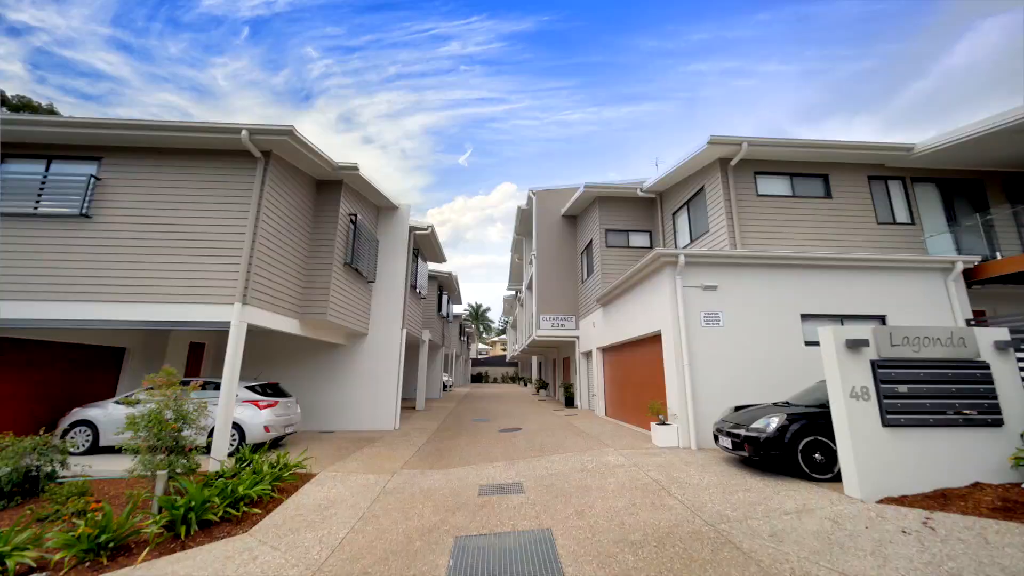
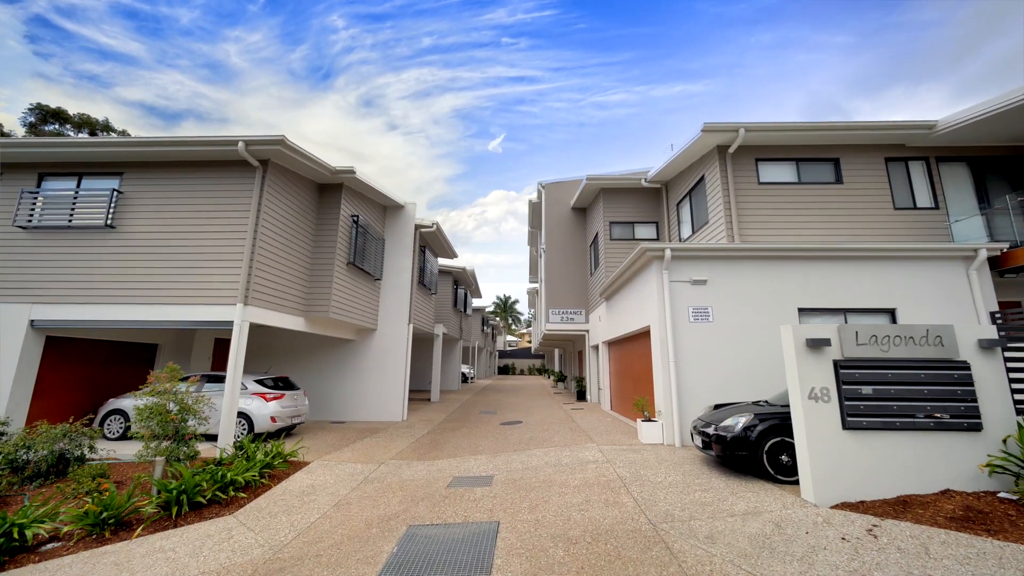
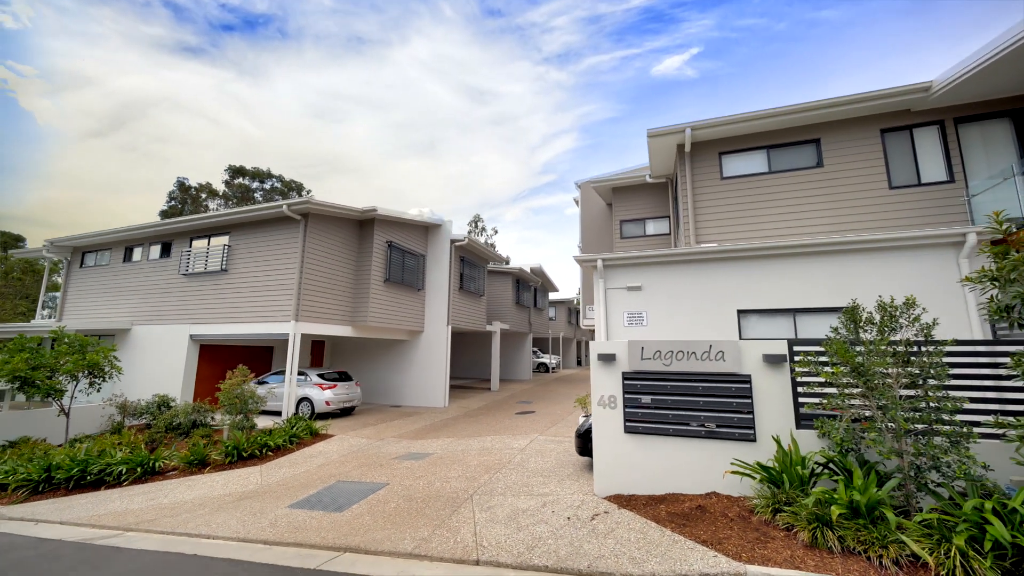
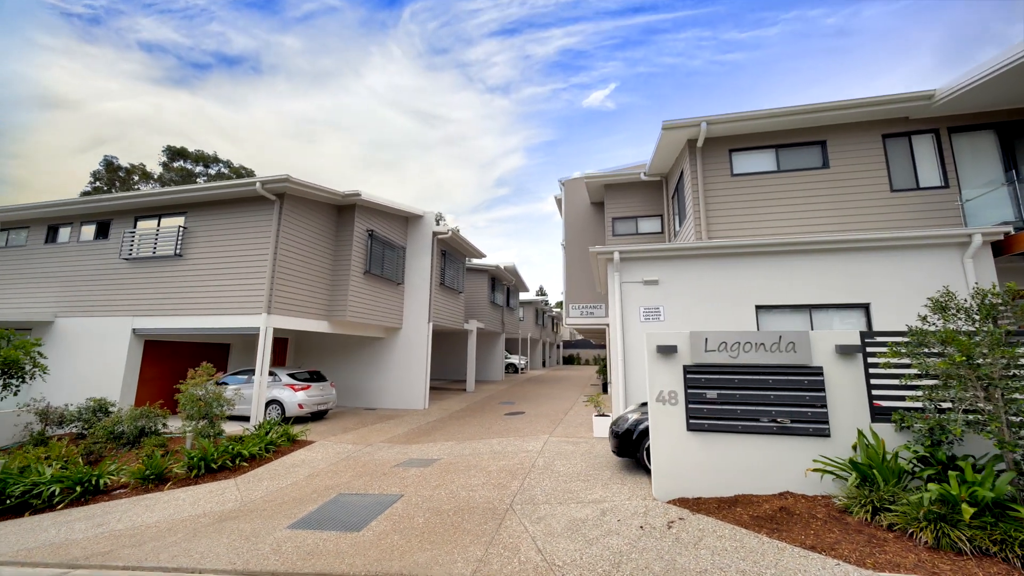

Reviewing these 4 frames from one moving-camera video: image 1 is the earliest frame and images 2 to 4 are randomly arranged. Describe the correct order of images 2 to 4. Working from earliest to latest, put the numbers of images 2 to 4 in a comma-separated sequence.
2, 4, 3
